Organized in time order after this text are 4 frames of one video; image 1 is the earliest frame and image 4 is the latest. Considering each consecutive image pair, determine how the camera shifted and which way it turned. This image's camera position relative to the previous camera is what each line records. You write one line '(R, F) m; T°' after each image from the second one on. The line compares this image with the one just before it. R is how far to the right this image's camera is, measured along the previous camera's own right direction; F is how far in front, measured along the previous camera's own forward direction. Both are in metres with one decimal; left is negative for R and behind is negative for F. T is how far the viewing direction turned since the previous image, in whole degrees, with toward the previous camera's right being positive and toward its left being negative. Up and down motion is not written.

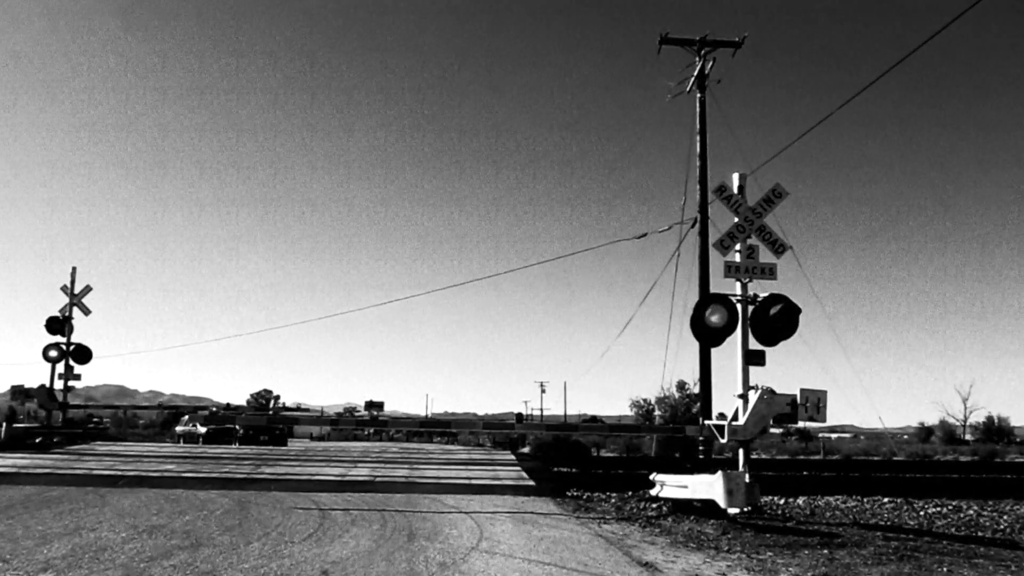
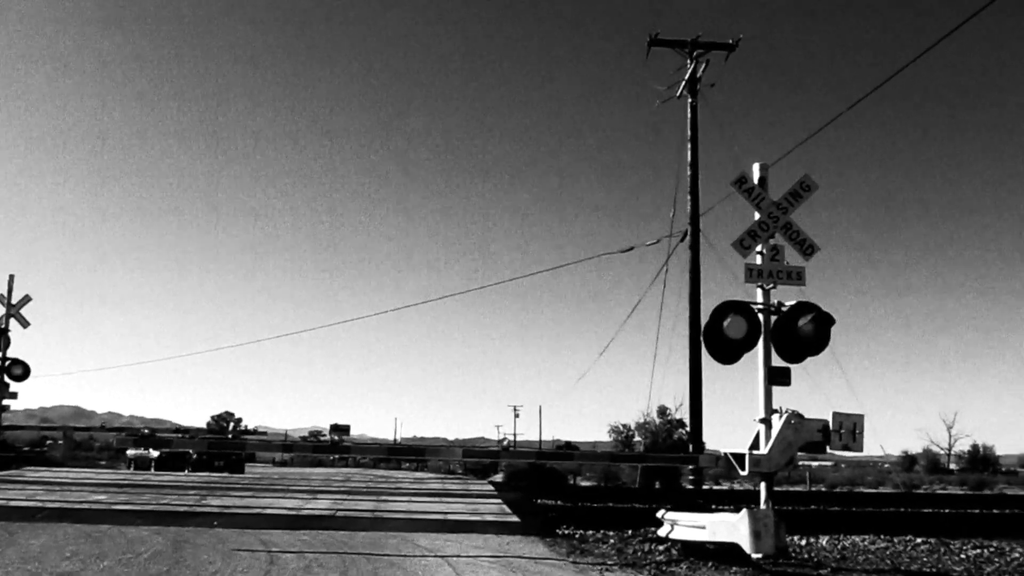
(-0.2, +1.5) m; +2°
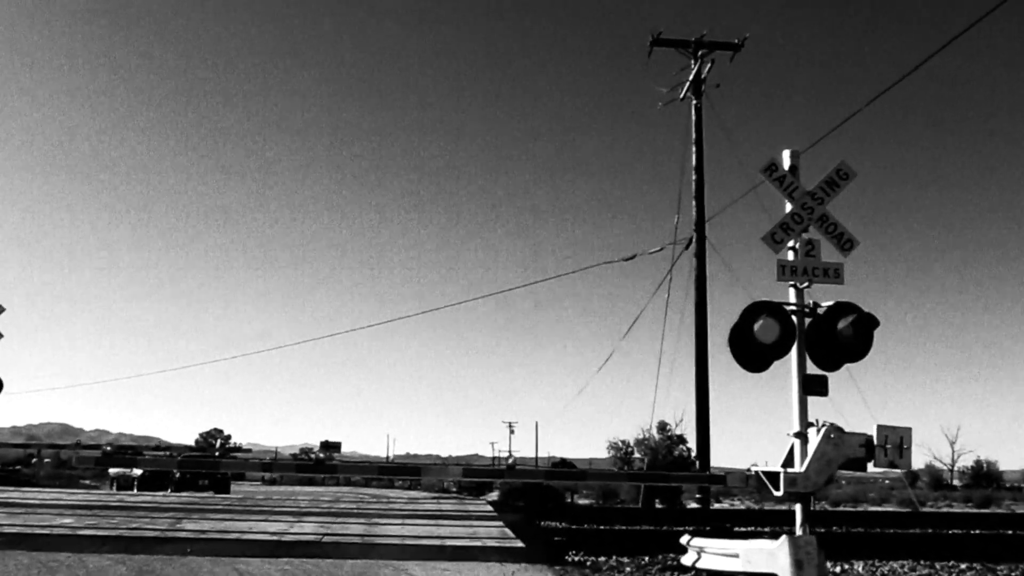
(-0.1, +0.9) m; +1°
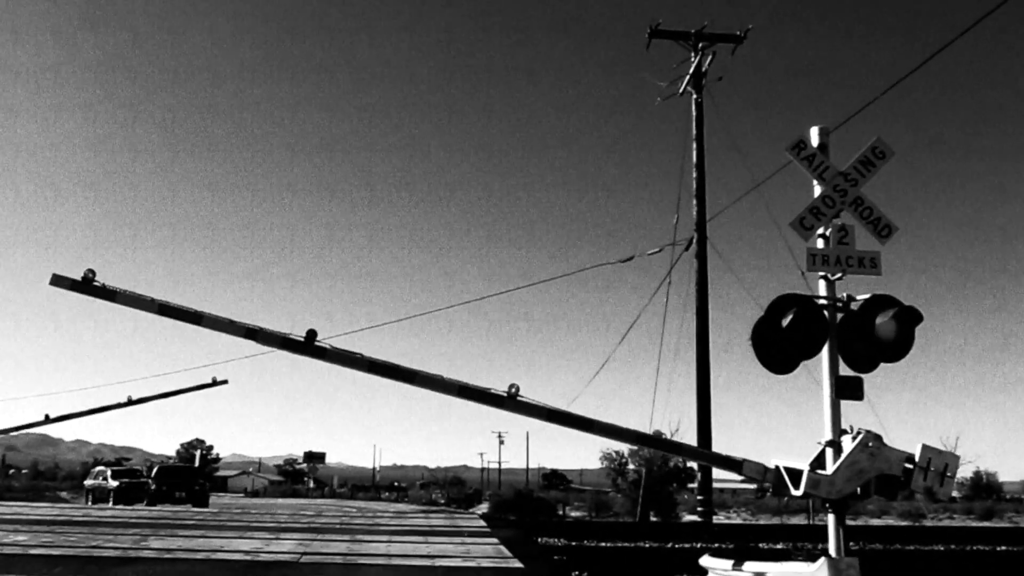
(-0.1, +0.9) m; +1°
